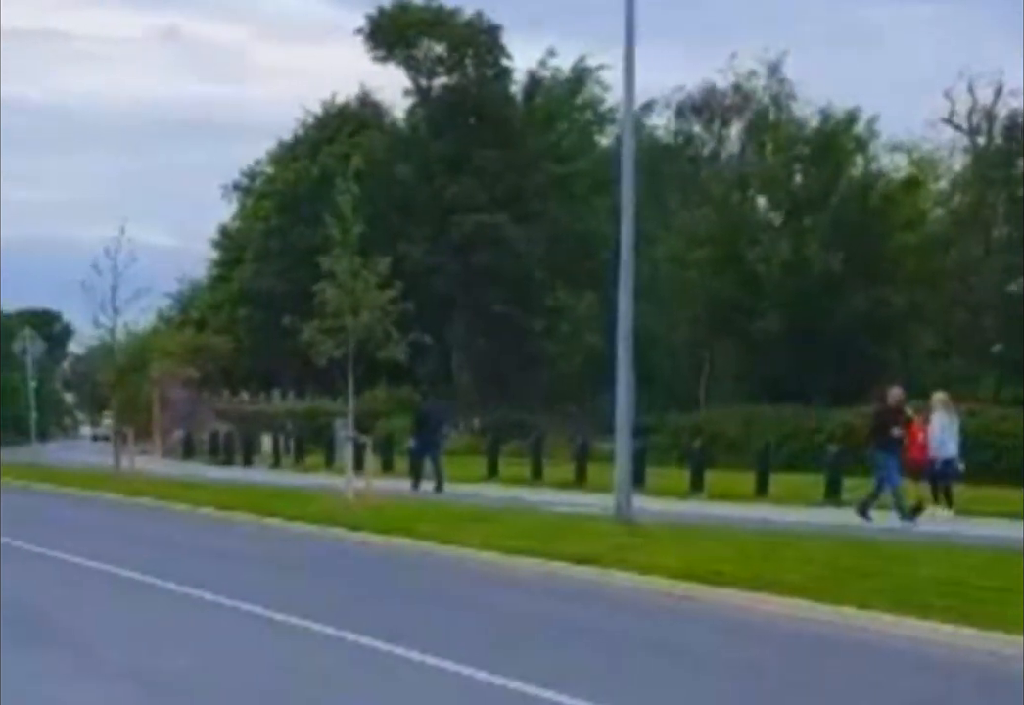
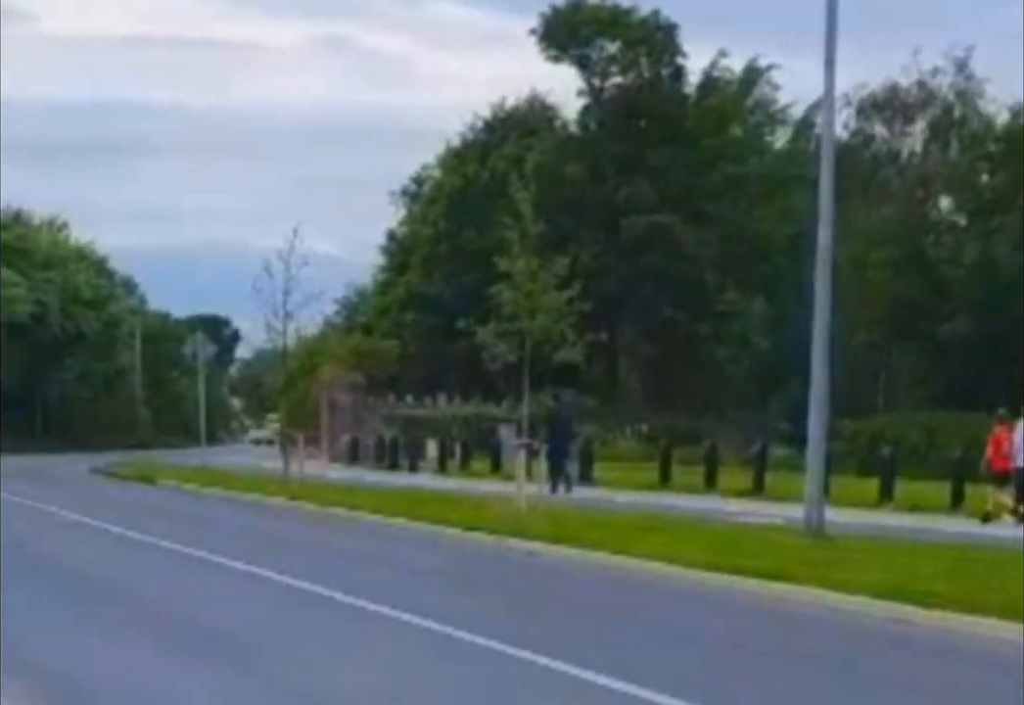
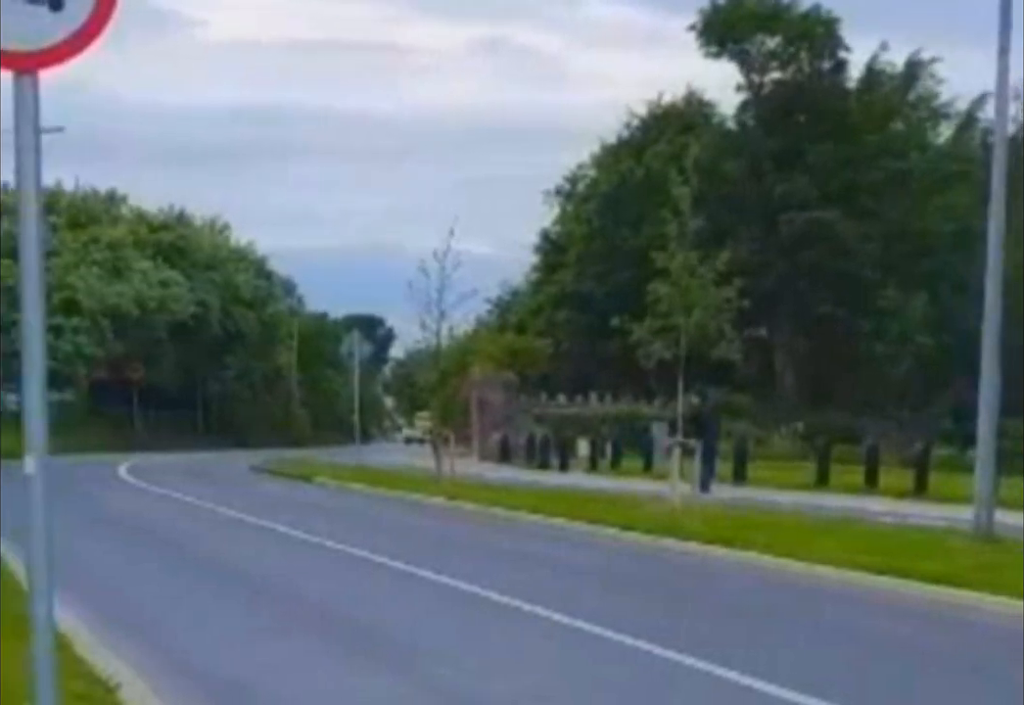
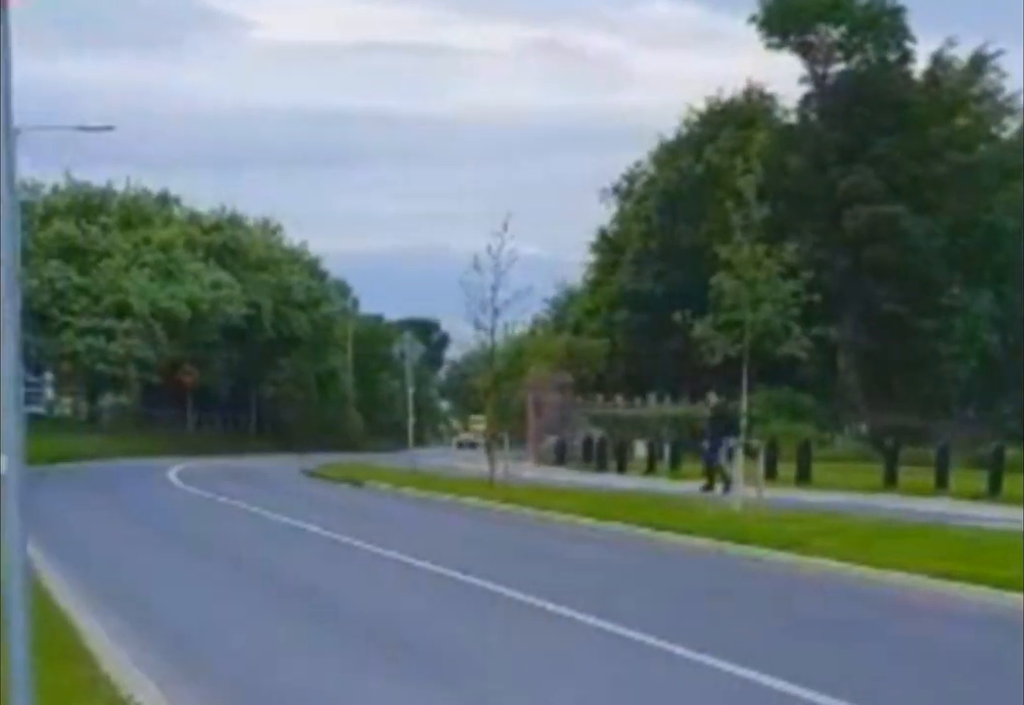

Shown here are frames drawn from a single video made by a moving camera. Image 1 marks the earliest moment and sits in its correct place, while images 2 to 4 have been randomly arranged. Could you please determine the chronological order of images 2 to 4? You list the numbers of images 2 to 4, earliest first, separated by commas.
2, 3, 4
